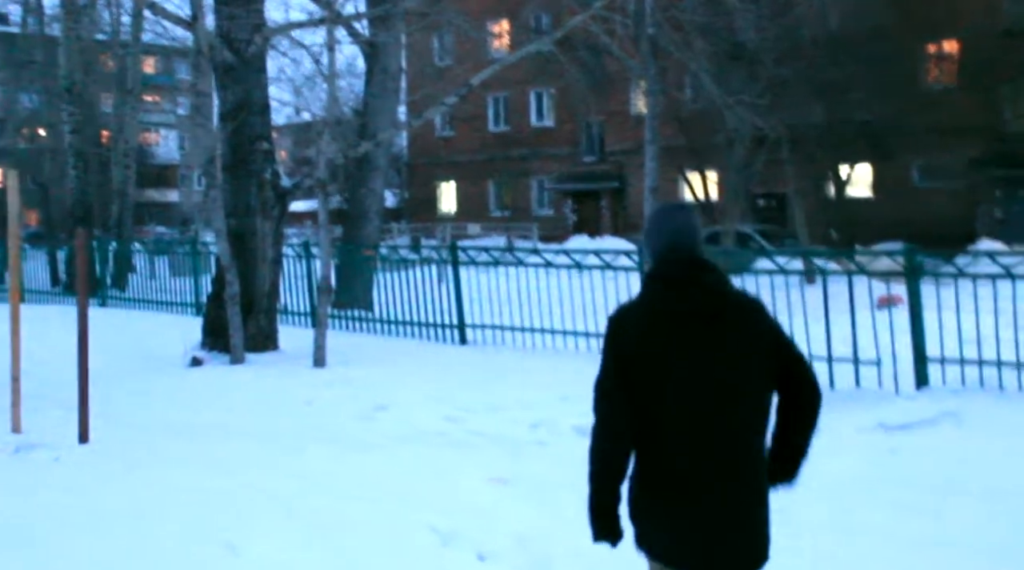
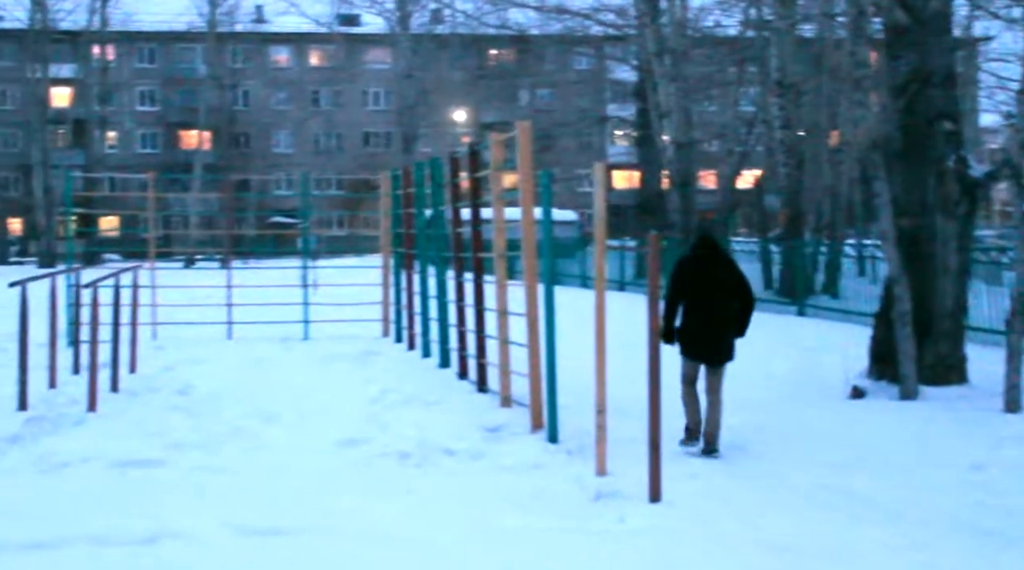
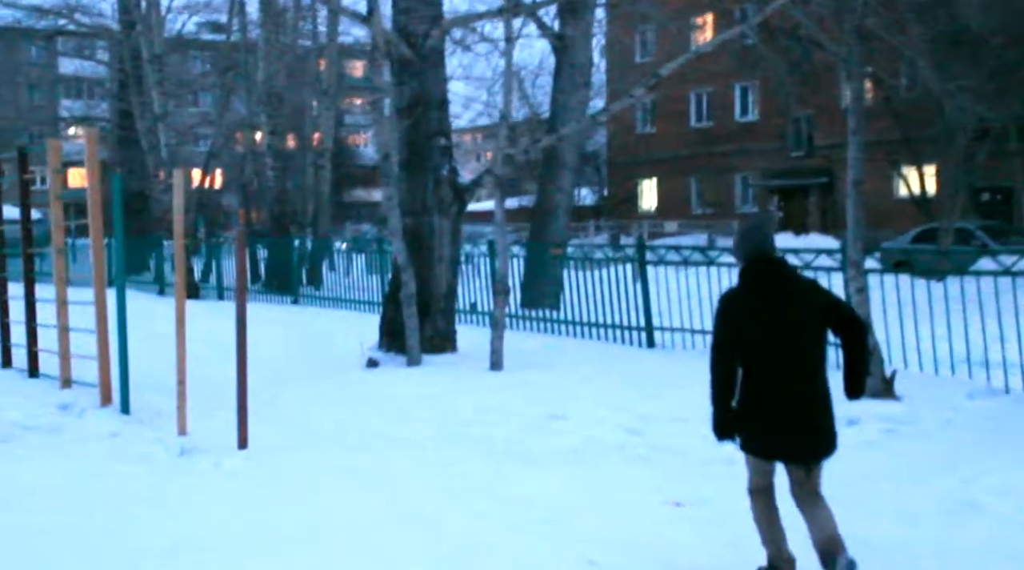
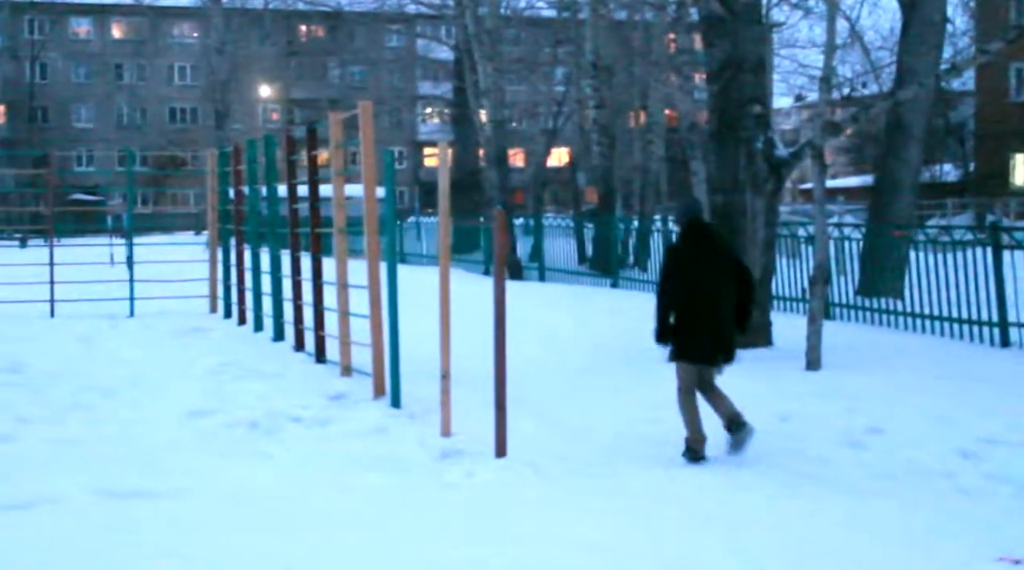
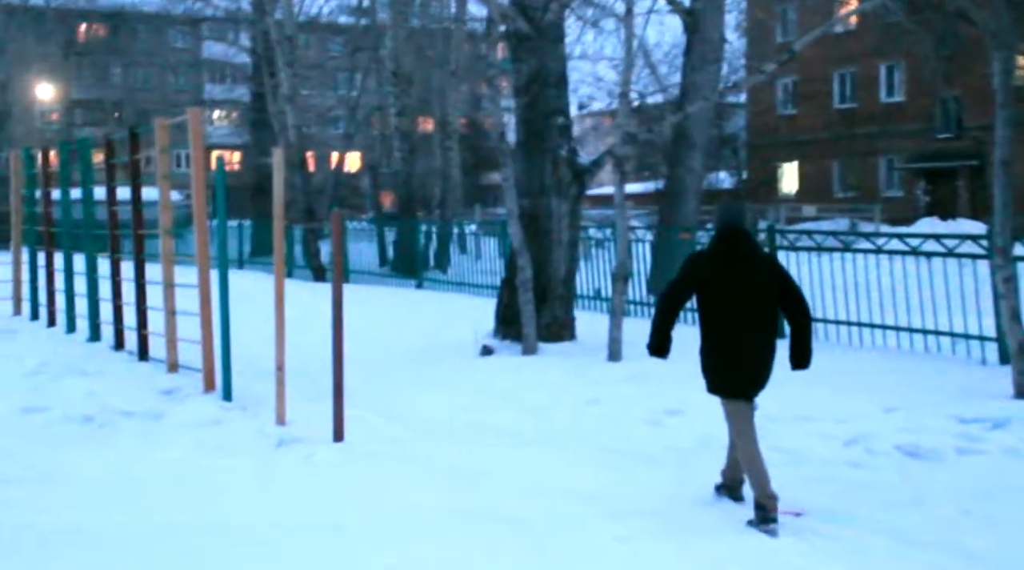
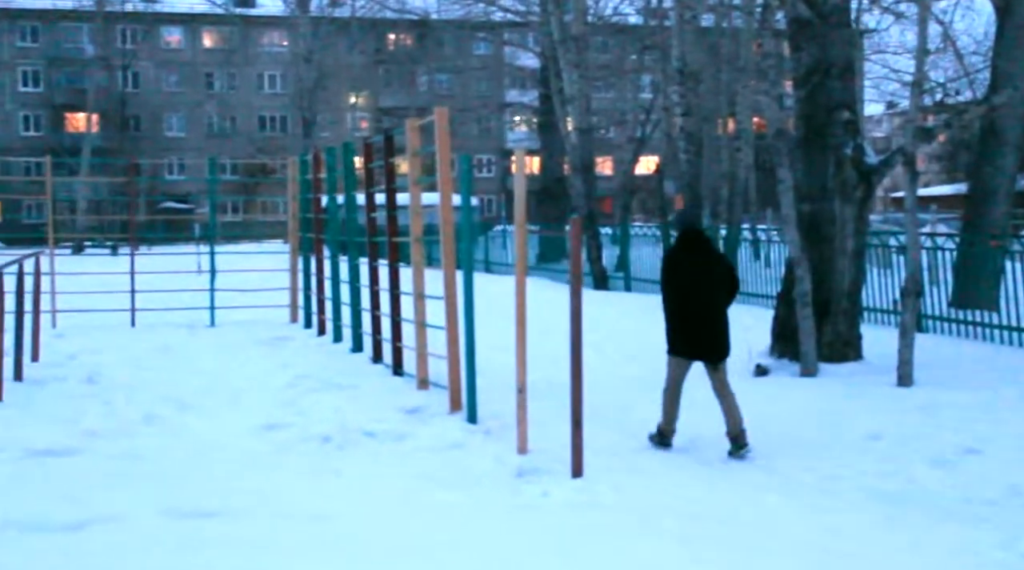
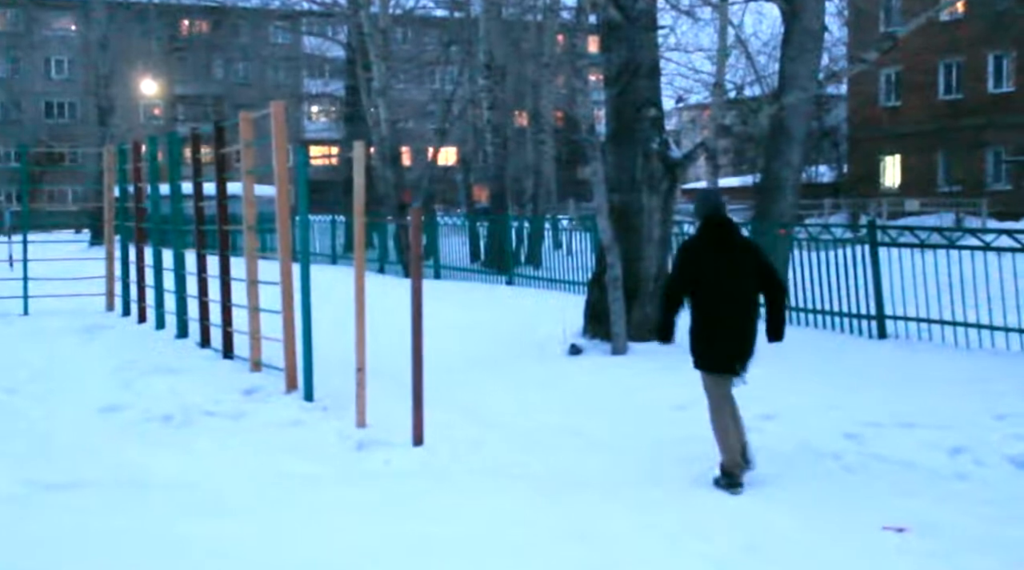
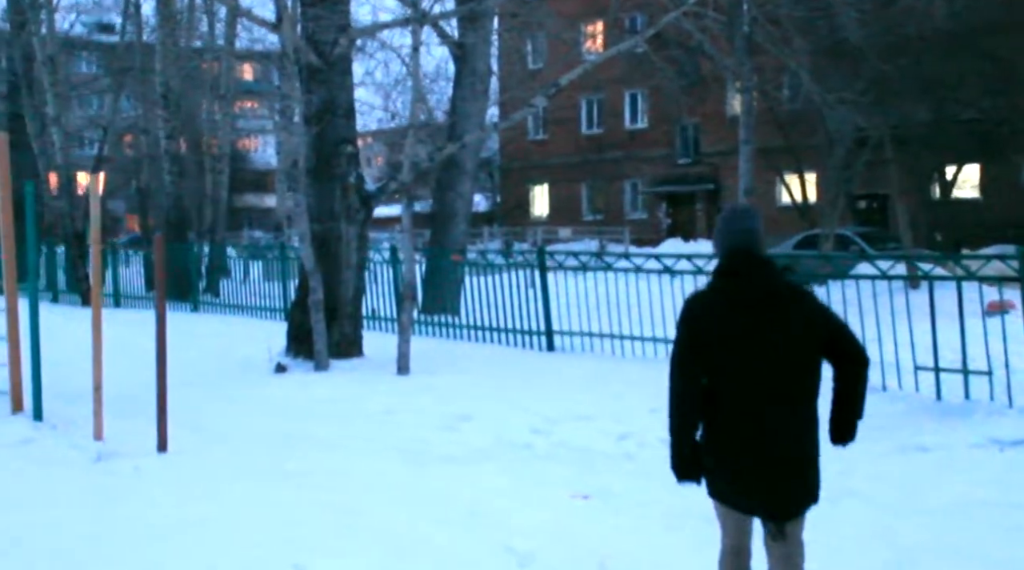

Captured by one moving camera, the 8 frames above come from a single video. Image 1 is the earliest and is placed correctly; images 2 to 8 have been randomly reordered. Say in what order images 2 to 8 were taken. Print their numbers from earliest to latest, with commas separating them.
8, 3, 5, 7, 4, 6, 2
